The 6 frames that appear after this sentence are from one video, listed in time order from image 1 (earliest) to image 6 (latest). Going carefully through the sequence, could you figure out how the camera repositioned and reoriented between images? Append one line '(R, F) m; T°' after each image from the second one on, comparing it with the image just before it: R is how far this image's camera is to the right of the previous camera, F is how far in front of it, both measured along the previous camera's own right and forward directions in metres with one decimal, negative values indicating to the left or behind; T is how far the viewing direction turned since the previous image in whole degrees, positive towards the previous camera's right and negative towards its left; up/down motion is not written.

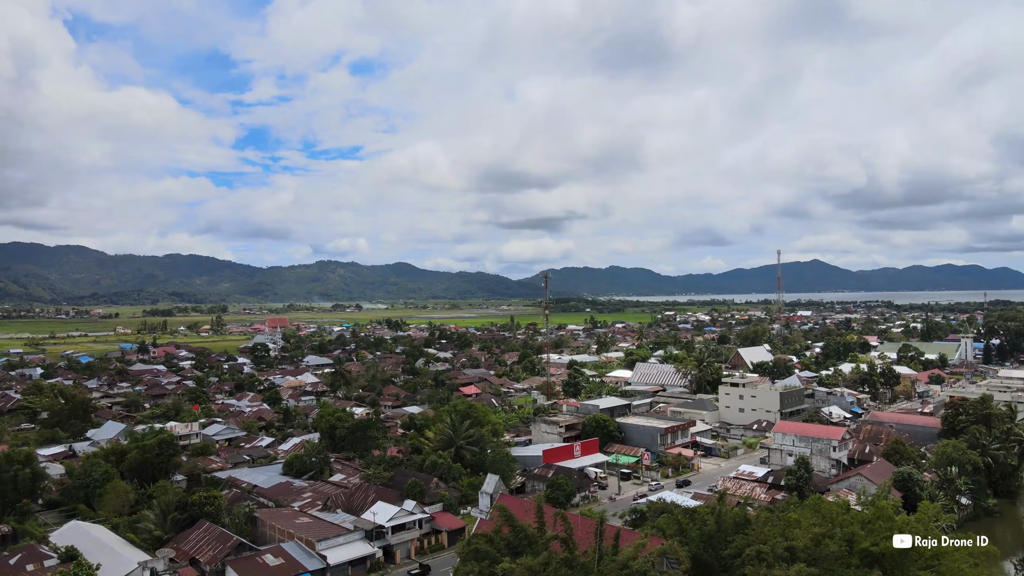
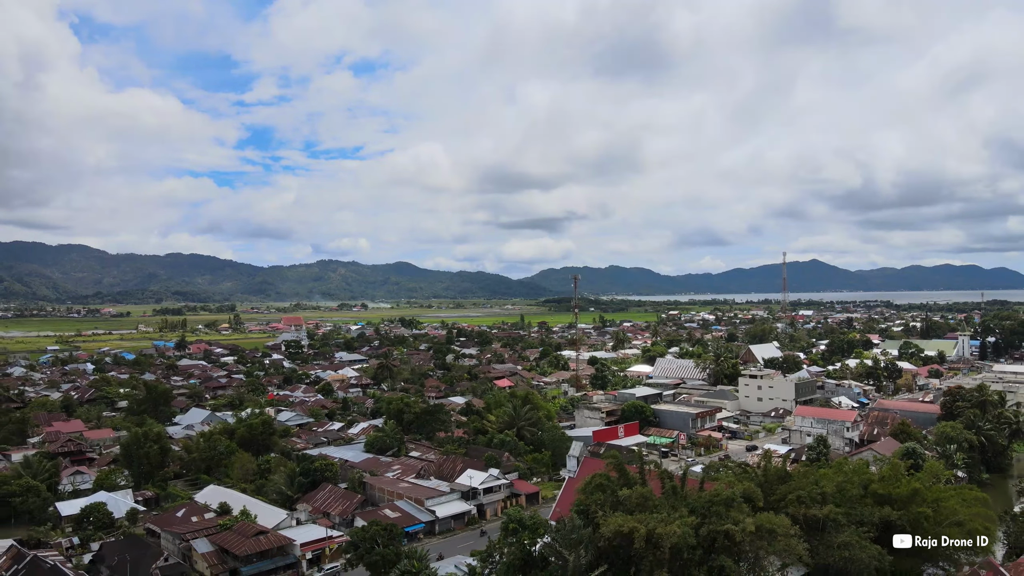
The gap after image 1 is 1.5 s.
(-2.8, -3.9) m; 0°
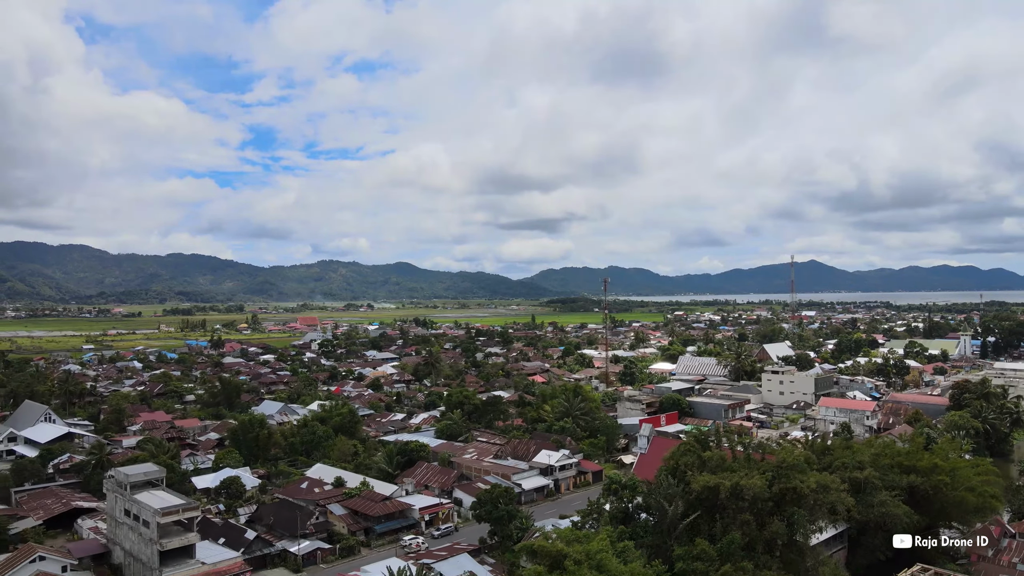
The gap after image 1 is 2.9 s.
(-3.3, -3.7) m; 0°
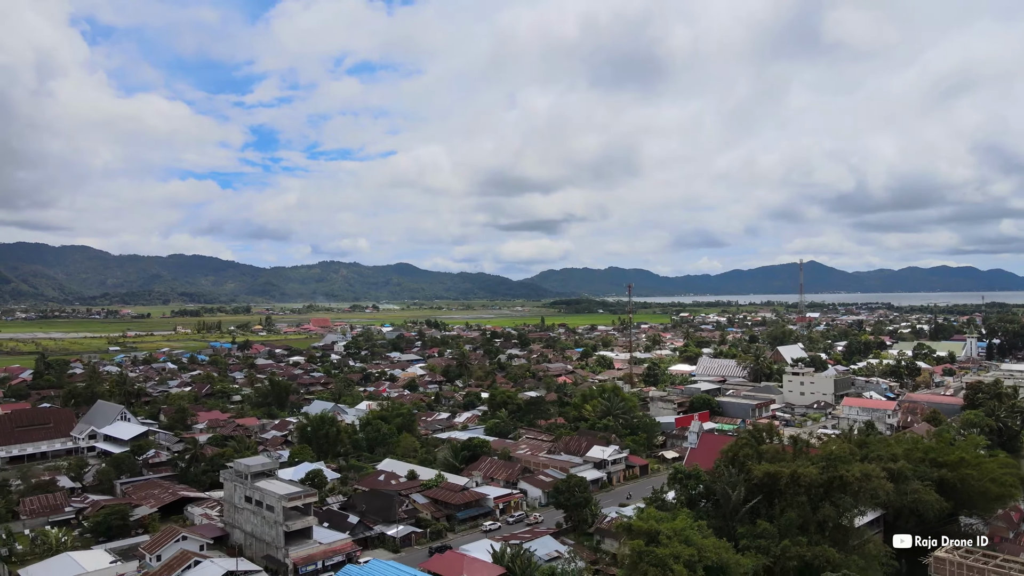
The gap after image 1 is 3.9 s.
(-2.8, -2.4) m; 0°
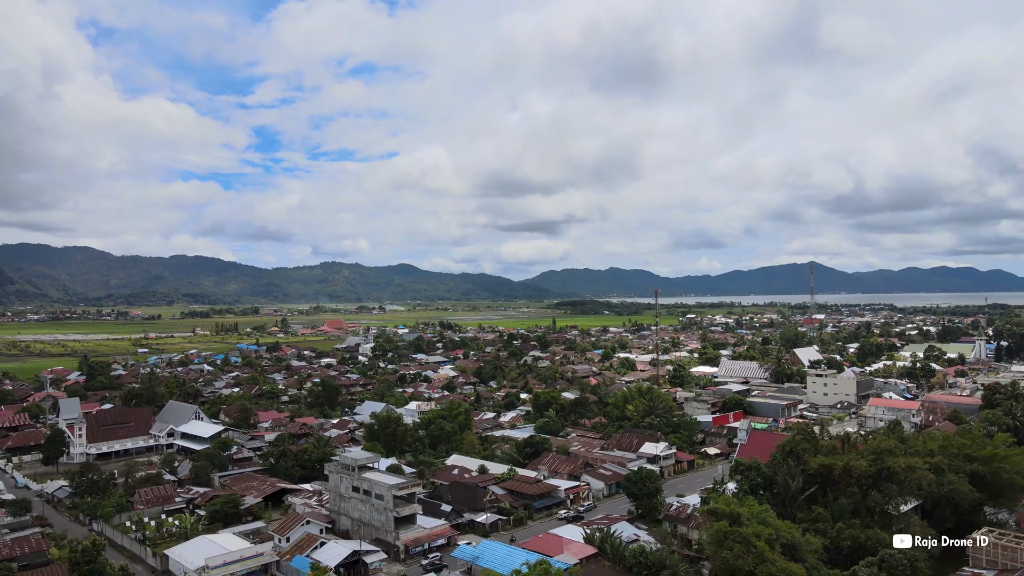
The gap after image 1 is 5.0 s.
(-3.2, -2.5) m; 0°
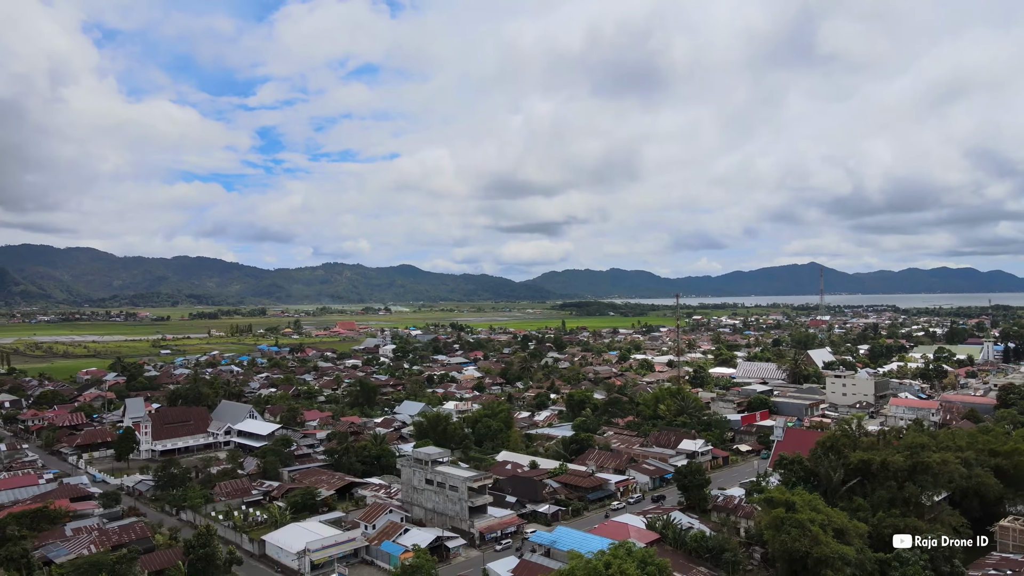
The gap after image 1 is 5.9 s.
(-2.7, -2.0) m; 0°
